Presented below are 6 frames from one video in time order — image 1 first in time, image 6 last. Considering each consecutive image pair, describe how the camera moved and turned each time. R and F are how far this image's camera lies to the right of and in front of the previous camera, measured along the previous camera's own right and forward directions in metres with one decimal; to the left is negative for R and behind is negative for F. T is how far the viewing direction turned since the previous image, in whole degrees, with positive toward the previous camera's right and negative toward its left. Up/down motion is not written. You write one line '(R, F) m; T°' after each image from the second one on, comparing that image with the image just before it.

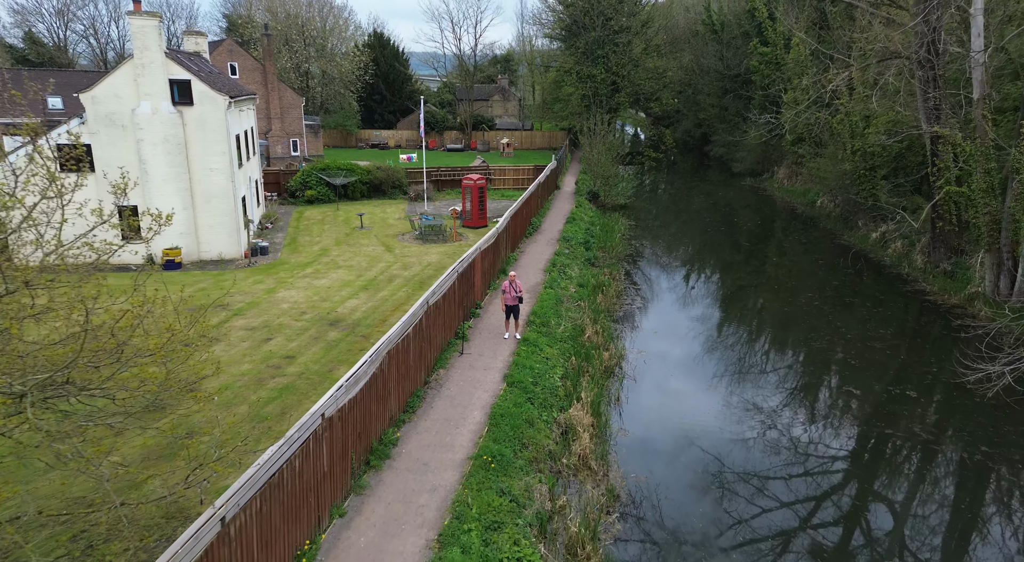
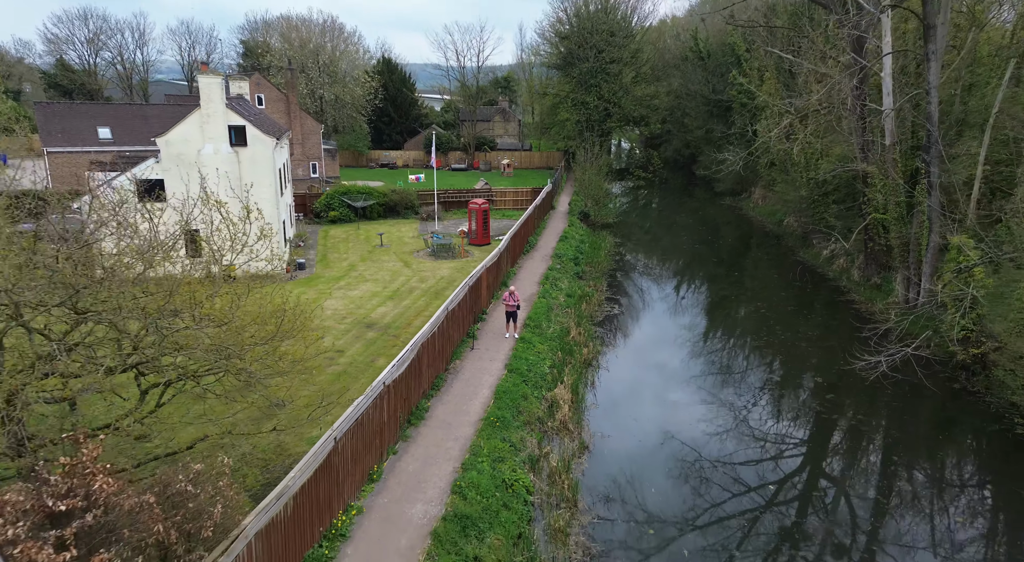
(0.0, -3.5) m; 0°
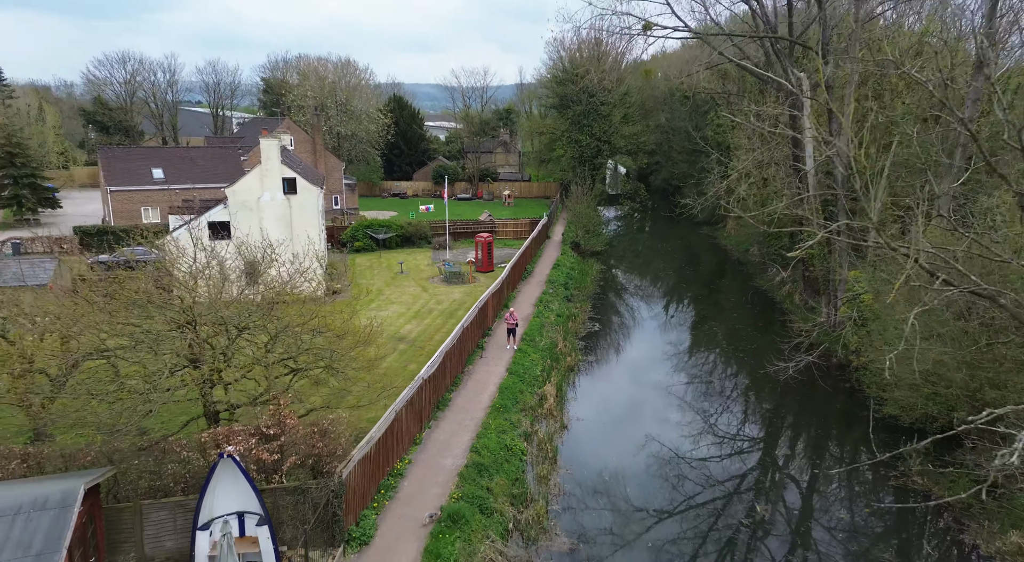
(0.0, -4.8) m; 0°
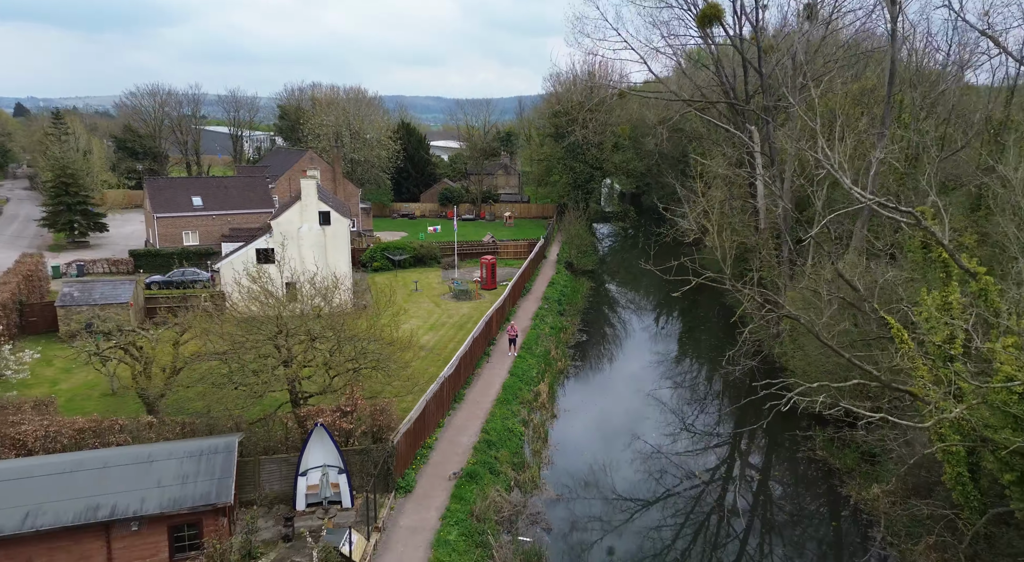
(0.0, -4.7) m; 0°
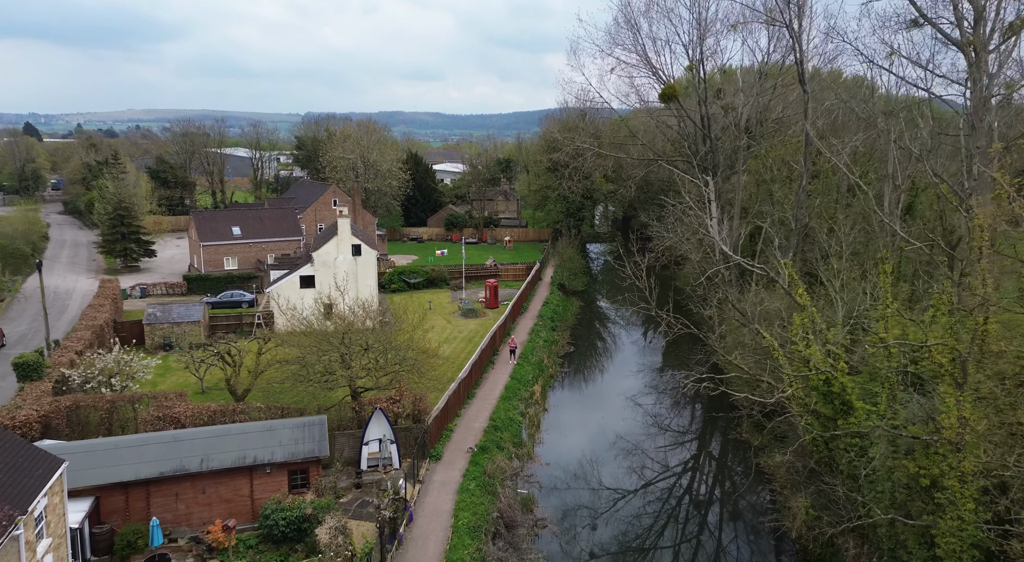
(-0.1, -6.2) m; 0°
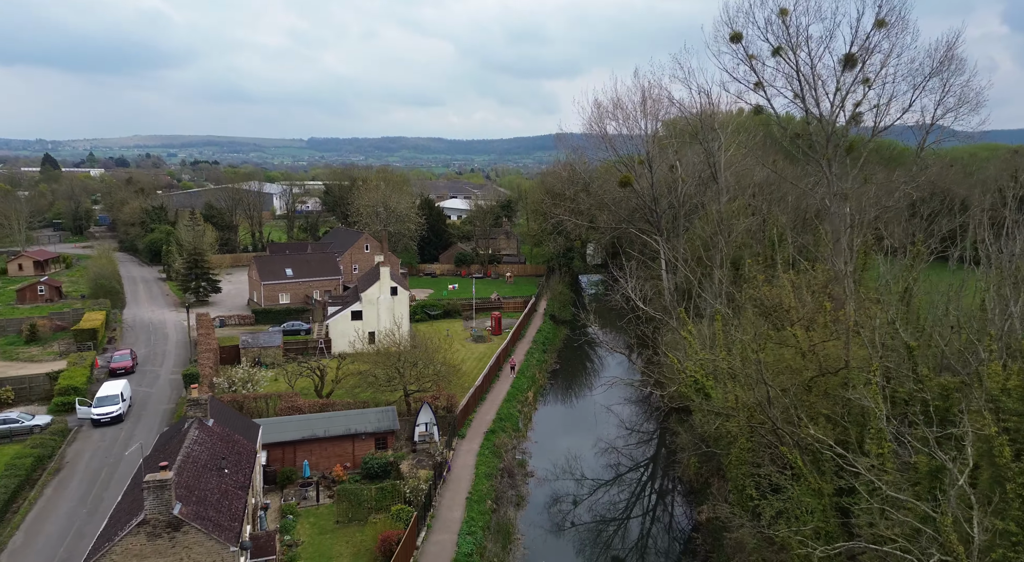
(0.0, -11.5) m; 0°
